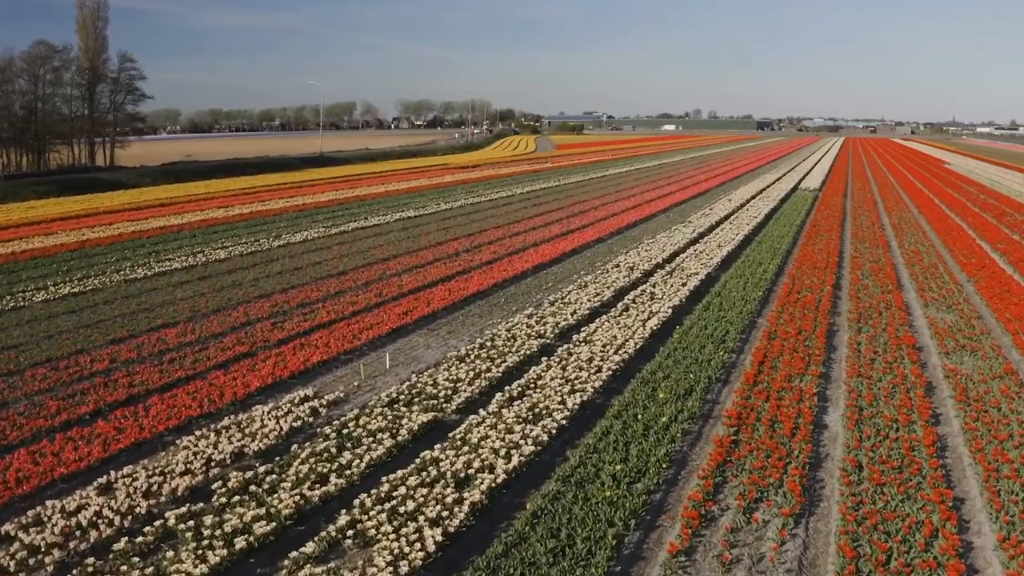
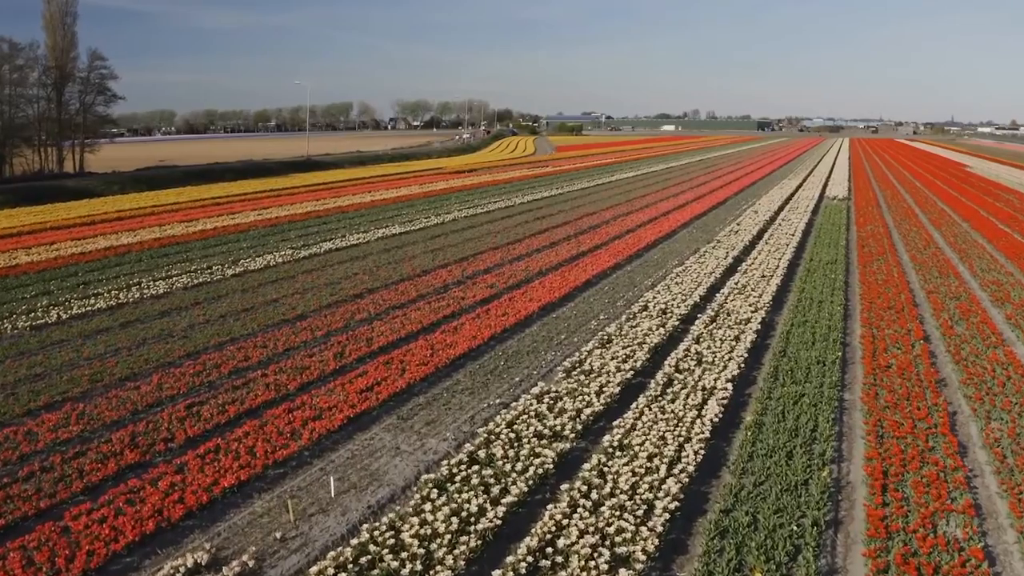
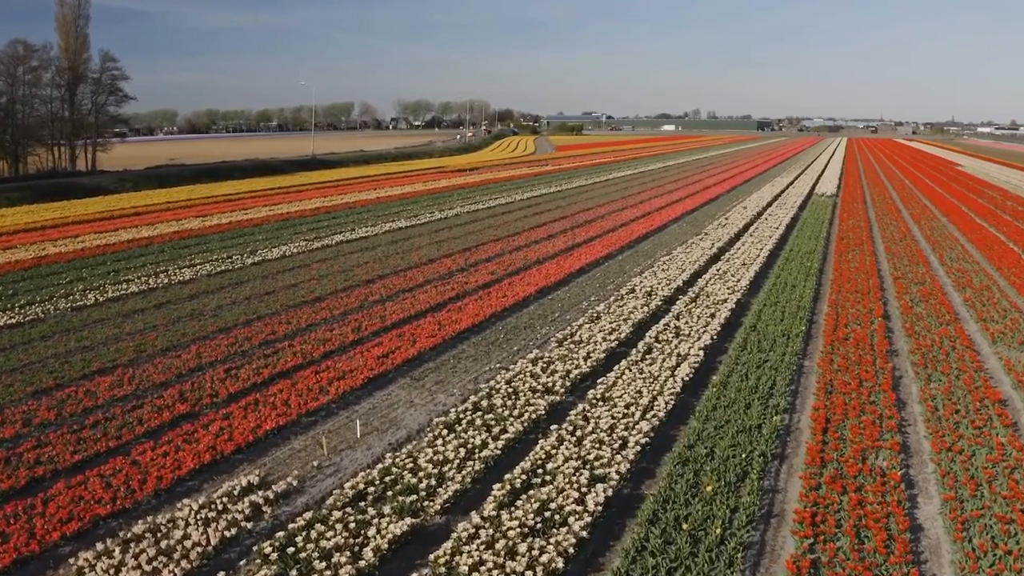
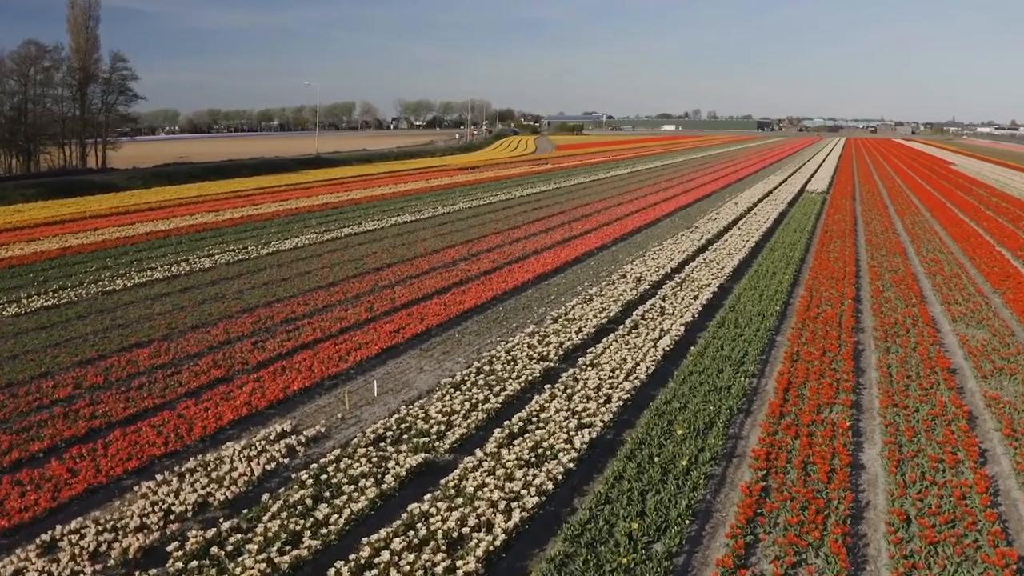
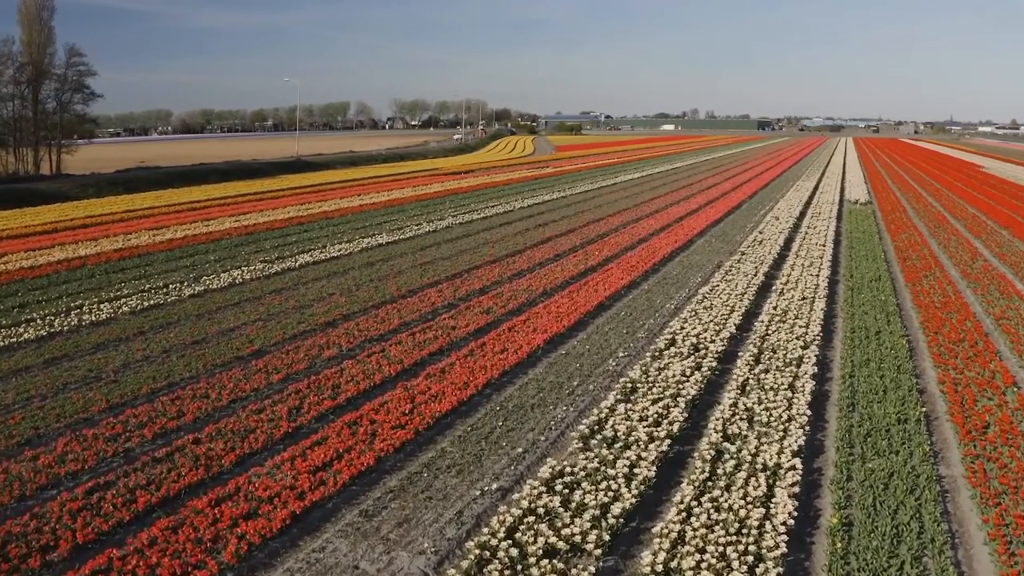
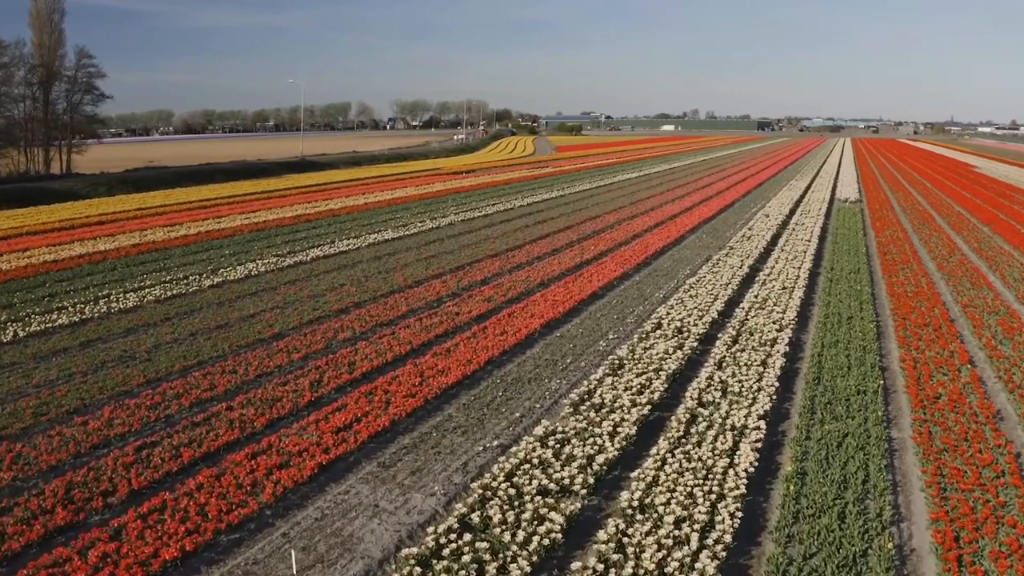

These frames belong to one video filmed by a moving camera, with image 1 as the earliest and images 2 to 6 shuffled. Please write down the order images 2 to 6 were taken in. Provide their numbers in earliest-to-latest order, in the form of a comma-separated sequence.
4, 3, 2, 6, 5
